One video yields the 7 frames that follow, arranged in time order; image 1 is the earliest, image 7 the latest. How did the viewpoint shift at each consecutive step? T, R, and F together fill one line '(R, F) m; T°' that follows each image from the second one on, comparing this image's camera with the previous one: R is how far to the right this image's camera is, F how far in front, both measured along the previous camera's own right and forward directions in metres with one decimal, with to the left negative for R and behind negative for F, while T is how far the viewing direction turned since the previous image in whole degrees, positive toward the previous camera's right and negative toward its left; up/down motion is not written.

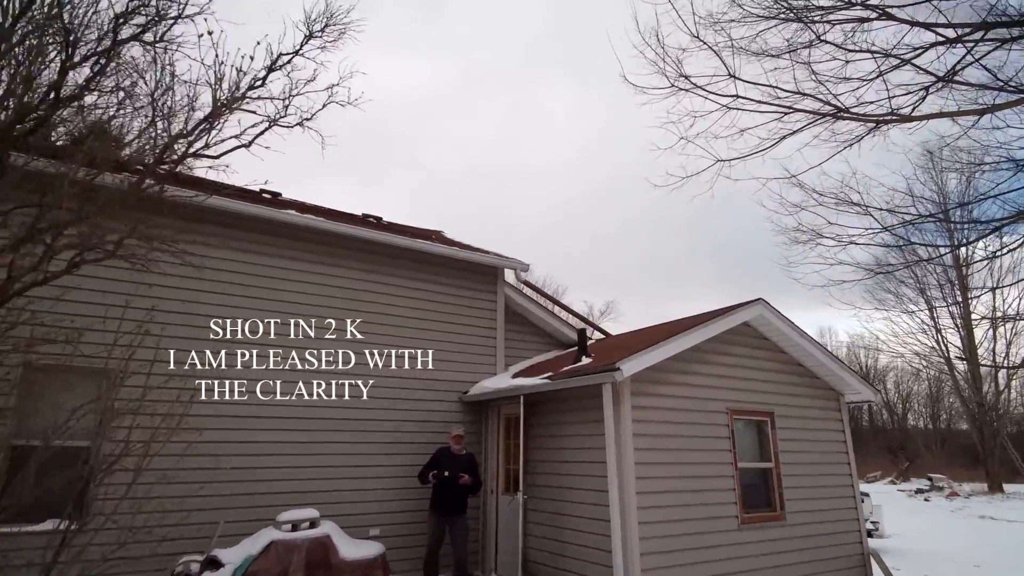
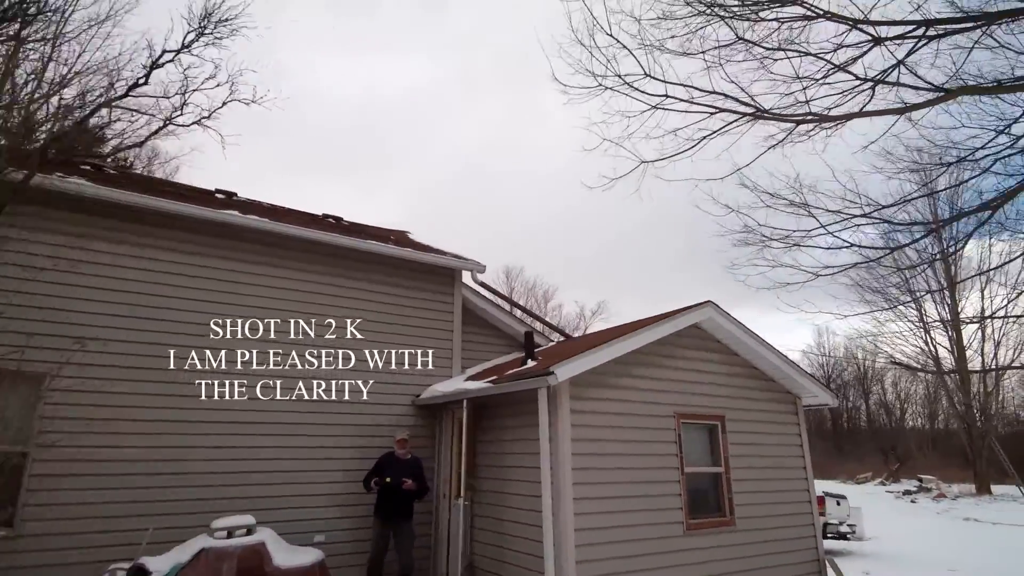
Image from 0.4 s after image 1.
(+0.6, +0.1) m; 0°
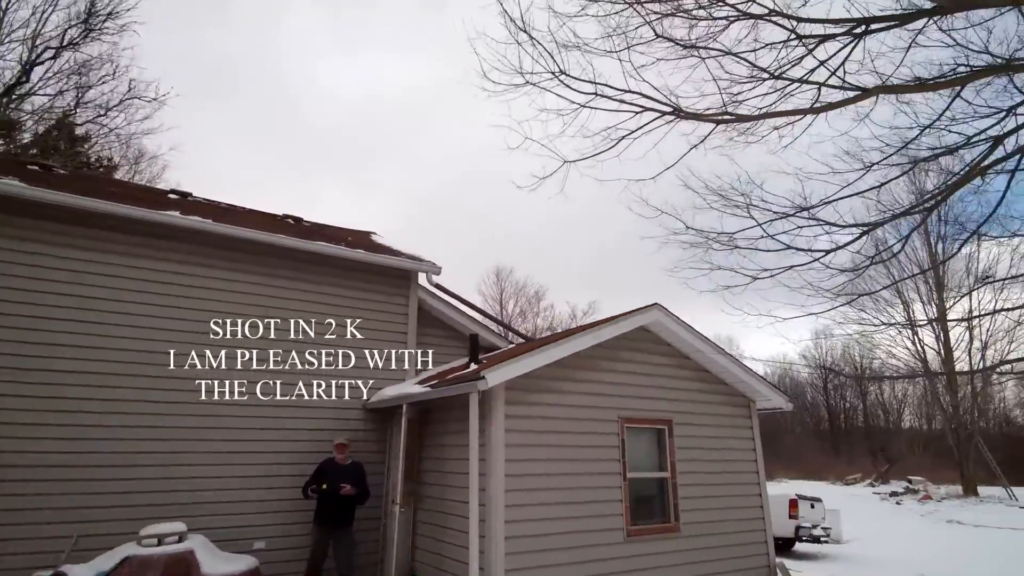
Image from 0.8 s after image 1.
(+0.6, +0.1) m; 0°
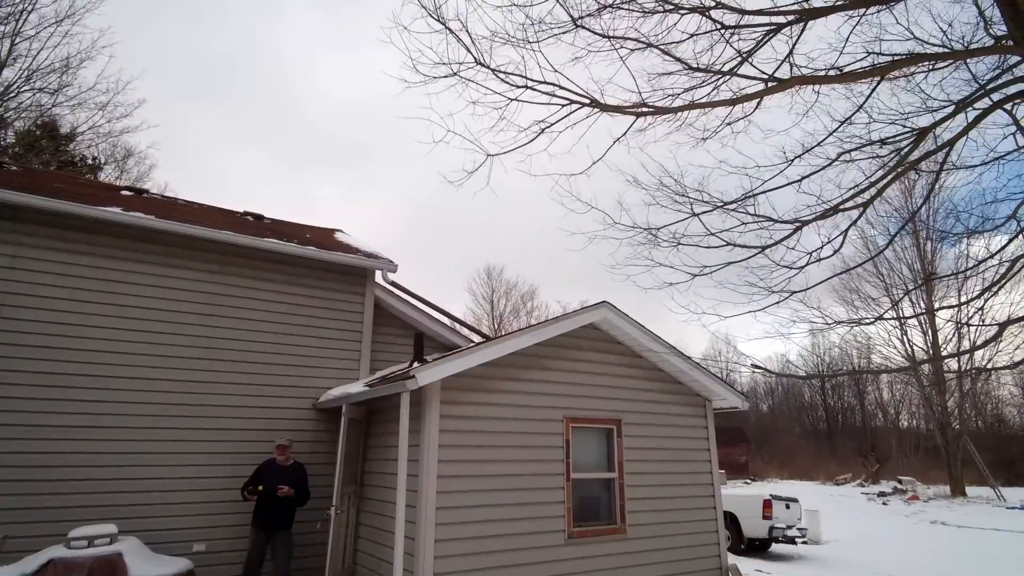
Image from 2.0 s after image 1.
(+0.6, +0.1) m; 0°
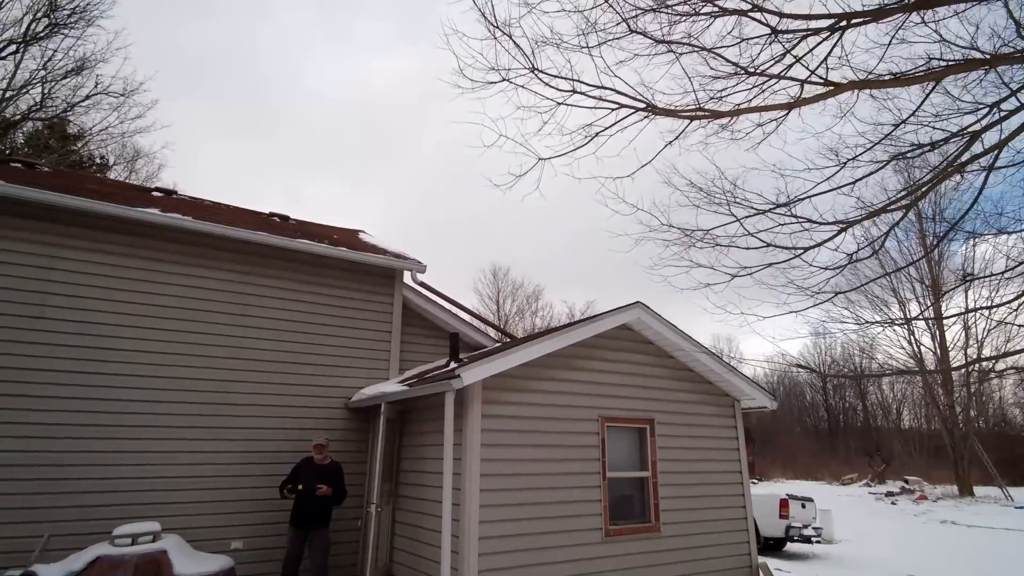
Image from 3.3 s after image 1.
(-0.4, -0.1) m; 0°
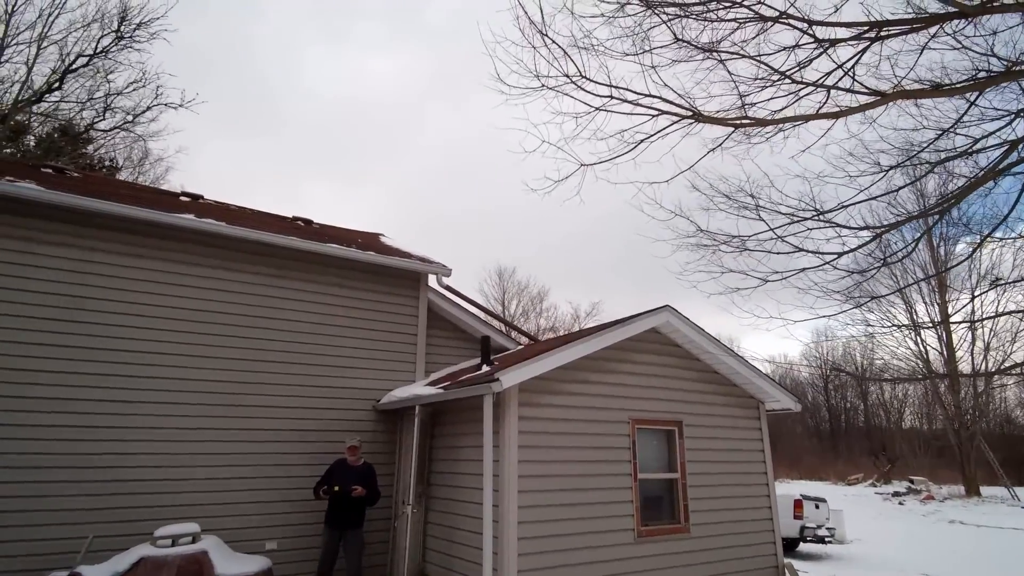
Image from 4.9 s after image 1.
(-0.3, -0.1) m; 0°
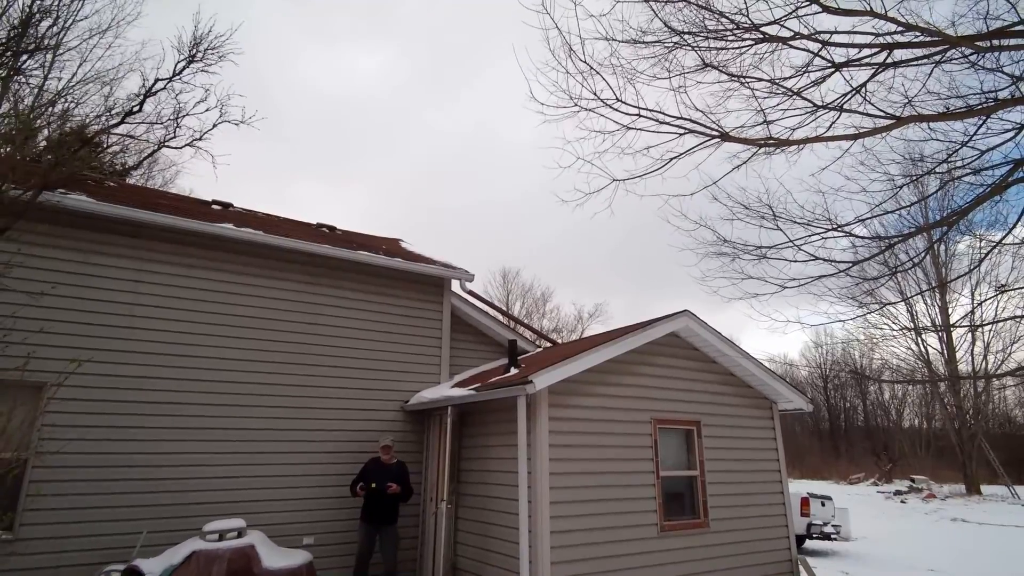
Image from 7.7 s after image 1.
(-0.3, -0.3) m; 0°
